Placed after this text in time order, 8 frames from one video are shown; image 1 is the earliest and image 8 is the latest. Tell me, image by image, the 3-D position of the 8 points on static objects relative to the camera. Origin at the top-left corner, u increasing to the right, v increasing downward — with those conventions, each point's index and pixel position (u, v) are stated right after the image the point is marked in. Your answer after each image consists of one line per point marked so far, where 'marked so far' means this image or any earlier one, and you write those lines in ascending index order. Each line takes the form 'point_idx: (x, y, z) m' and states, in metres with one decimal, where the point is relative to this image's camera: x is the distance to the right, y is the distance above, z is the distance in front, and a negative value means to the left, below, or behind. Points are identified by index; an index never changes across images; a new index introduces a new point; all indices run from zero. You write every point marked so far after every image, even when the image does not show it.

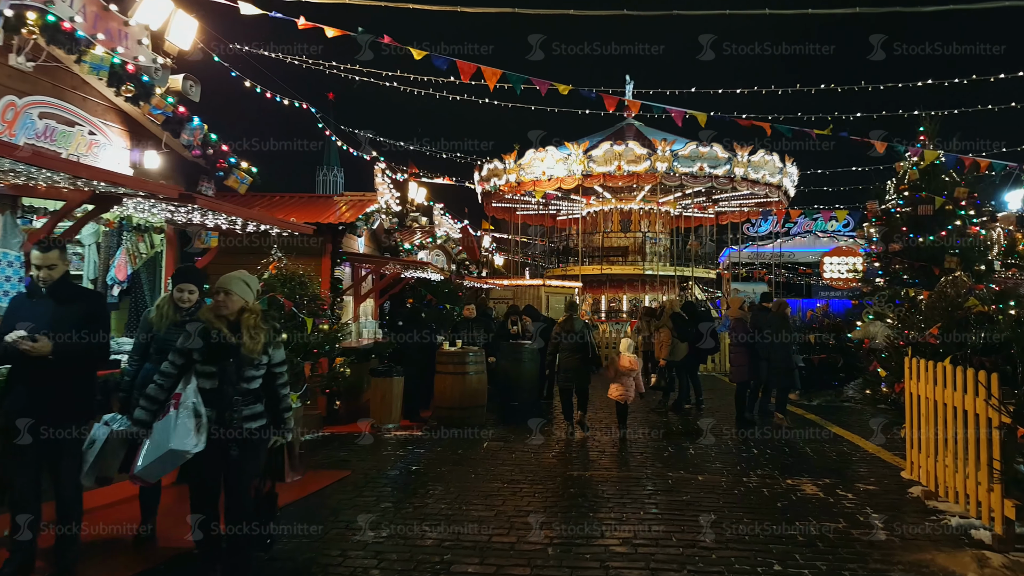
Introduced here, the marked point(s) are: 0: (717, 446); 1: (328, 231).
0: (+2.8, -2.1, +8.8) m
1: (-2.7, +0.8, +9.6) m
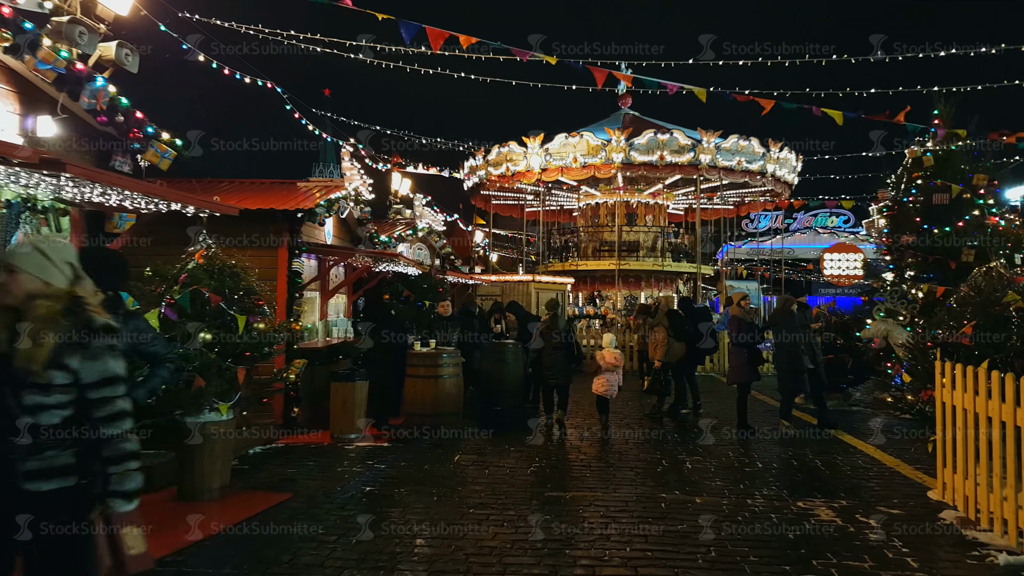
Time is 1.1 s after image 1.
0: (+2.5, -2.0, +7.9) m
1: (-3.0, +0.9, +8.6) m
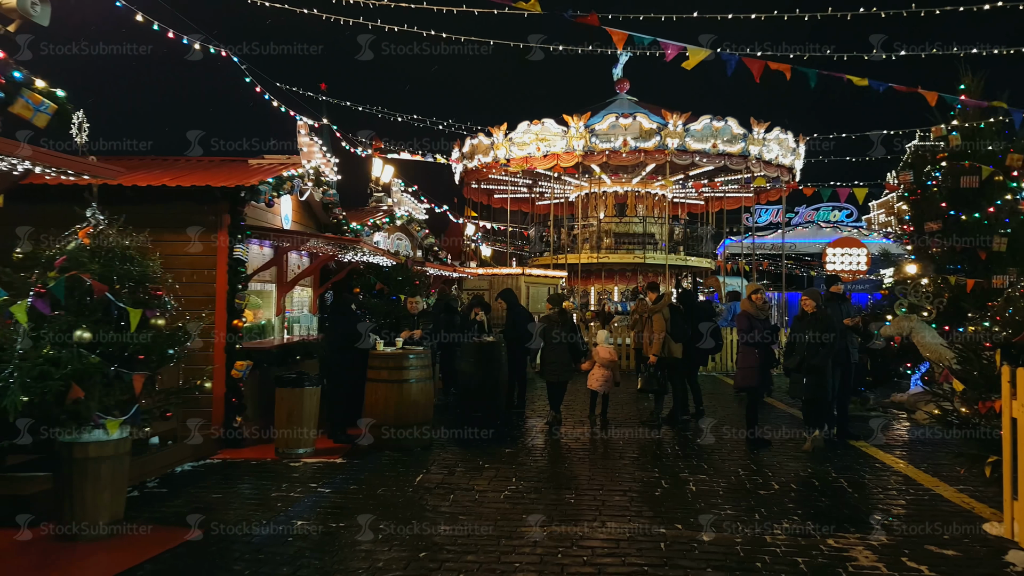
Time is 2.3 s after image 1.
0: (+2.2, -1.9, +6.8) m
1: (-3.3, +1.0, +7.5) m
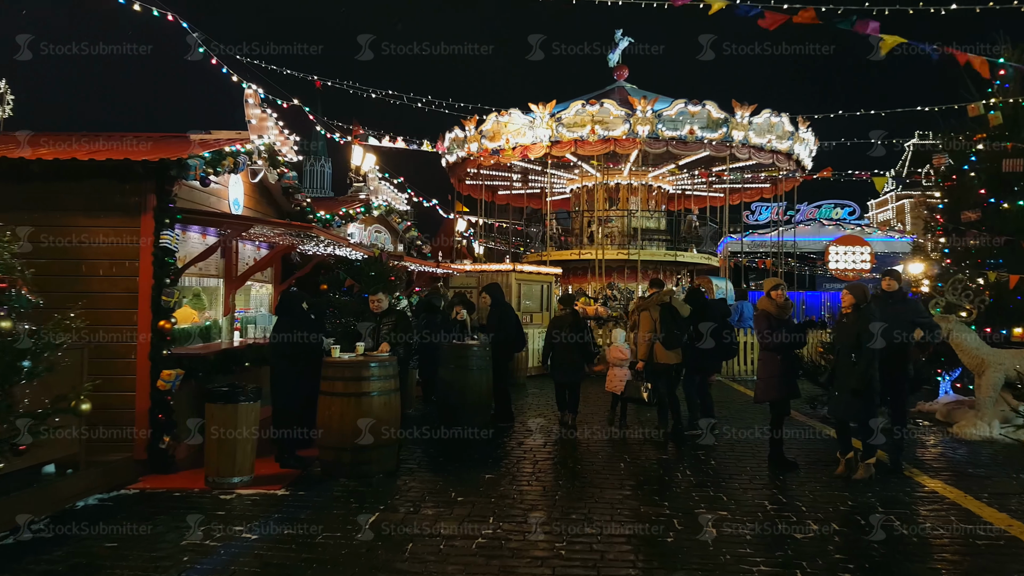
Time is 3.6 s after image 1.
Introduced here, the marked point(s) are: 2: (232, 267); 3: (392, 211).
0: (+2.0, -1.9, +5.6) m
1: (-3.5, +1.1, +6.2) m
2: (-3.6, +0.3, +8.3) m
3: (-2.5, +1.6, +13.4) m
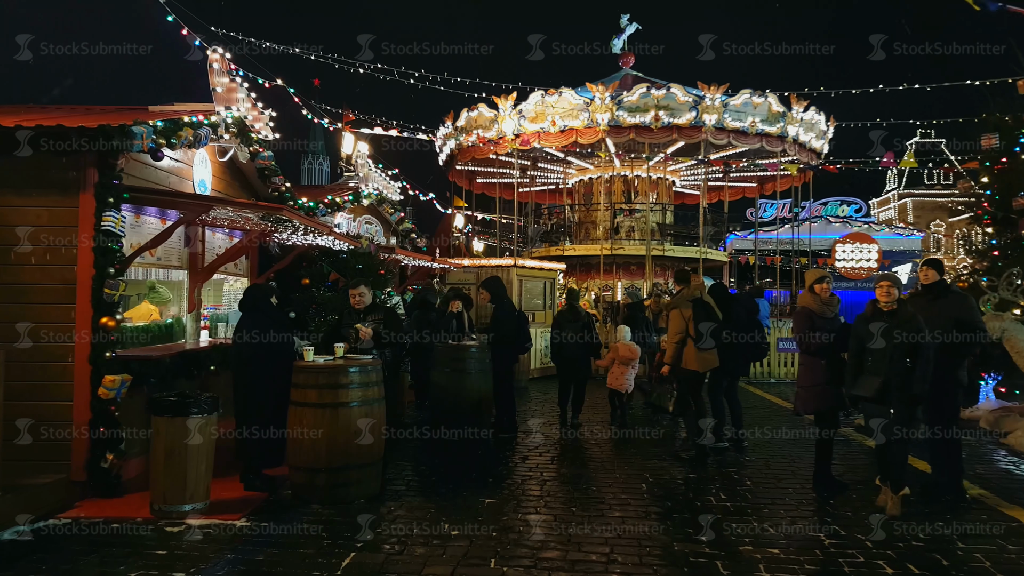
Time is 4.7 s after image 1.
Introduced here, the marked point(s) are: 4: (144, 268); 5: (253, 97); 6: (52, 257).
0: (+2.1, -1.8, +4.6) m
1: (-3.4, +1.1, +5.3) m
2: (-3.6, +0.3, +7.4) m
3: (-2.4, +1.7, +12.5) m
4: (-3.7, +0.2, +6.6) m
5: (-3.0, +2.2, +7.5) m
6: (-3.8, +0.3, +5.3) m
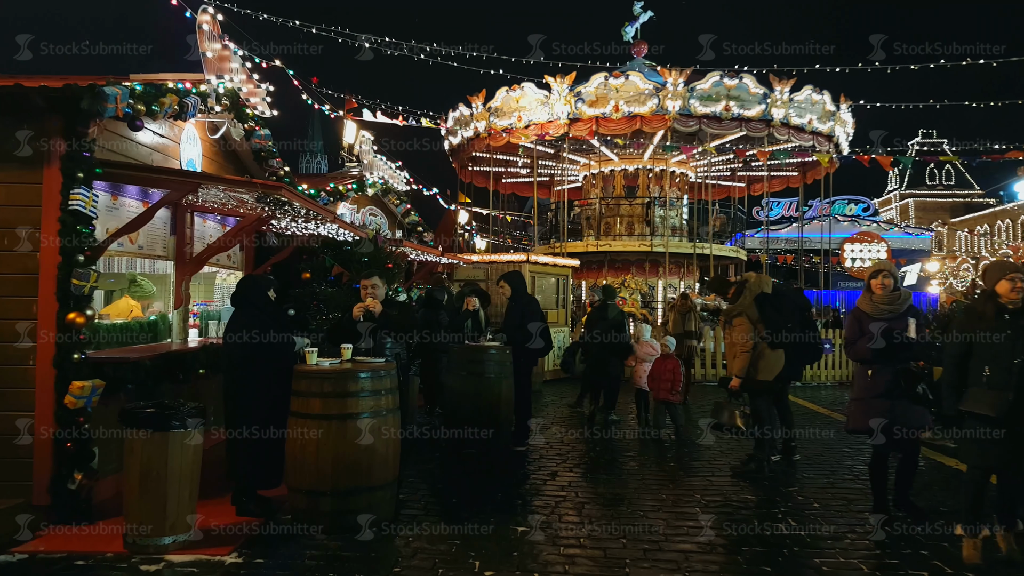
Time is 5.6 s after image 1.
0: (+2.3, -1.8, +3.9) m
1: (-3.2, +1.2, +4.5) m
2: (-3.3, +0.4, +6.6) m
3: (-2.2, +1.7, +11.7) m
4: (-3.5, +0.3, +5.8) m
5: (-2.7, +2.3, +6.7) m
6: (-3.5, +0.3, +4.5) m
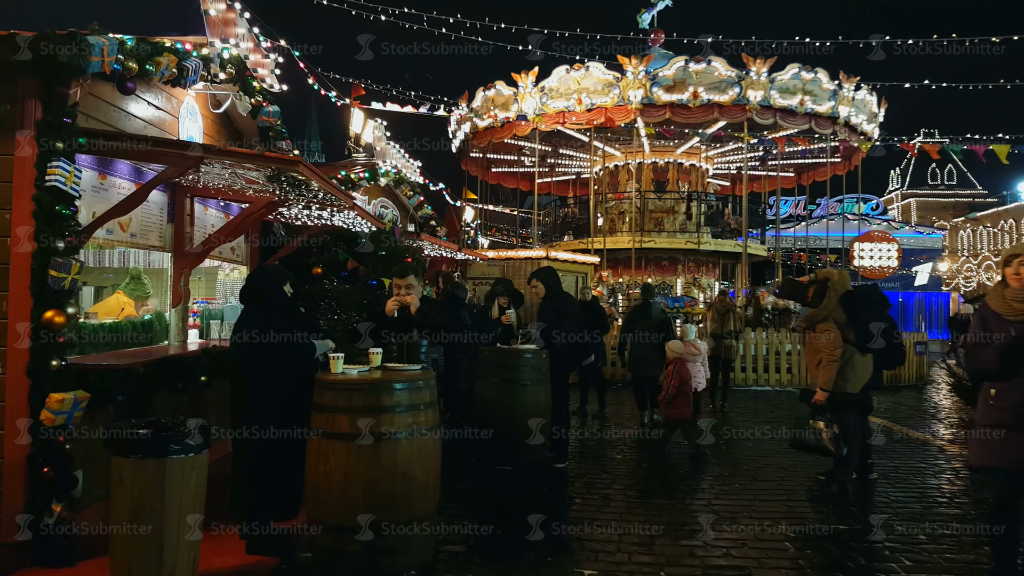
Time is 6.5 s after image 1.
0: (+2.7, -1.7, +3.1) m
1: (-2.8, +1.2, +3.8) m
2: (-3.0, +0.5, +5.8) m
3: (-1.8, +1.8, +10.9) m
4: (-3.1, +0.3, +5.1) m
5: (-2.3, +2.3, +5.9) m
6: (-3.1, +0.4, +3.8) m
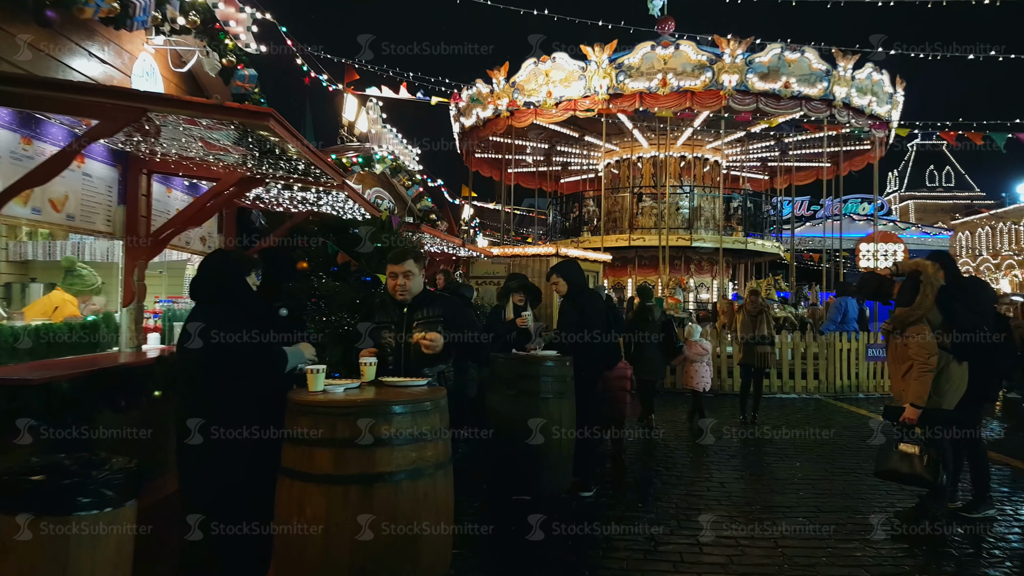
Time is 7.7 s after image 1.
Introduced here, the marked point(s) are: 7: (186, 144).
0: (+2.9, -1.7, +2.2) m
1: (-2.6, +1.3, +2.8) m
2: (-2.8, +0.5, +4.9) m
3: (-1.7, +1.8, +10.0) m
4: (-2.9, +0.4, +4.1) m
5: (-2.2, +2.3, +5.0) m
6: (-2.9, +0.4, +2.8) m
7: (-1.9, +0.9, +3.9) m
